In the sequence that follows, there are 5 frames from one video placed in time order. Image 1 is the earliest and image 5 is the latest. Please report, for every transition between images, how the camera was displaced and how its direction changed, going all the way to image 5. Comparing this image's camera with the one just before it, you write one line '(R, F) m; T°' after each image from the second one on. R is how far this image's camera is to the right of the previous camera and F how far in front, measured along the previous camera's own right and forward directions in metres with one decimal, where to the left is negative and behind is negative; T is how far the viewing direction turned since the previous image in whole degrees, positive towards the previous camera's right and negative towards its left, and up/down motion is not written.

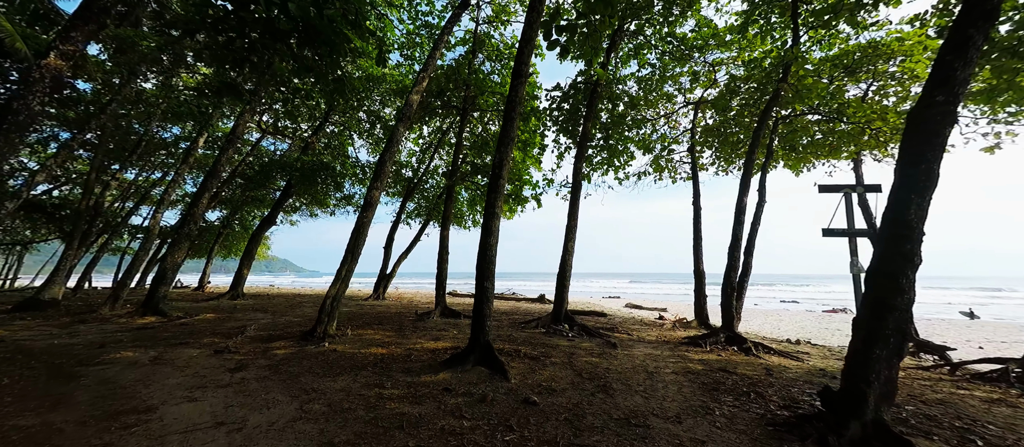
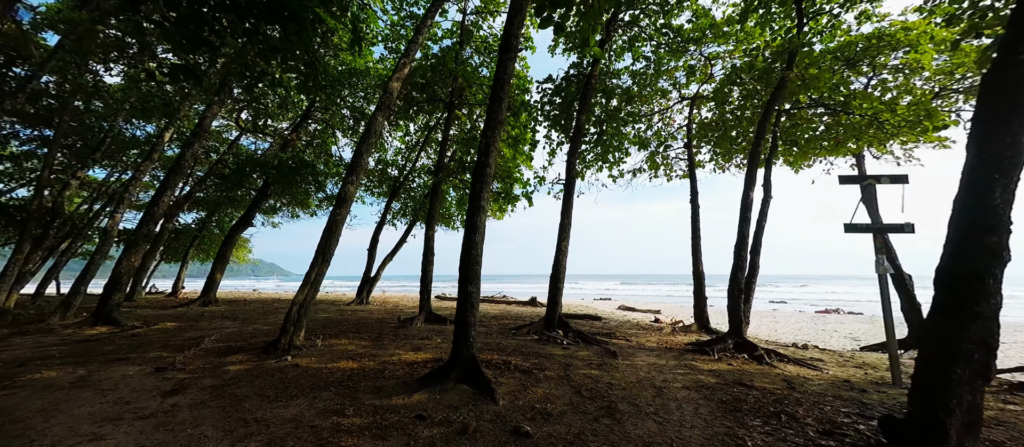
(0.0, +0.6) m; +2°
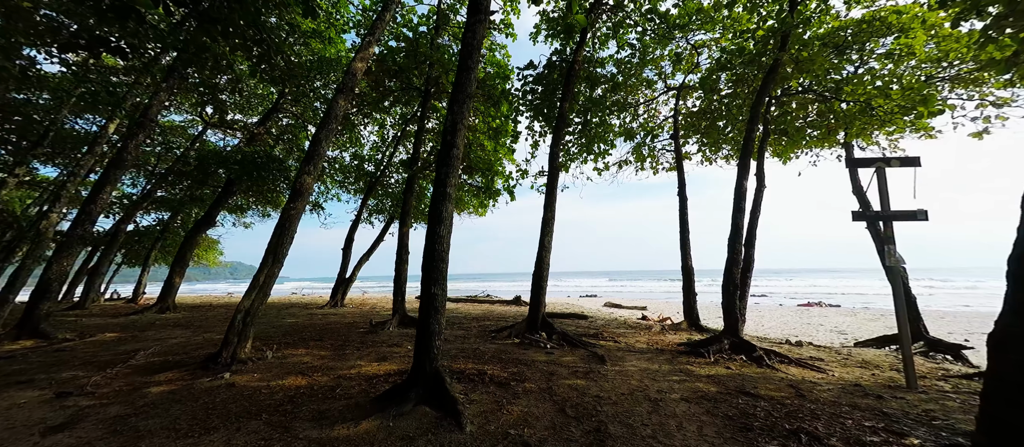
(+0.1, +0.6) m; +2°
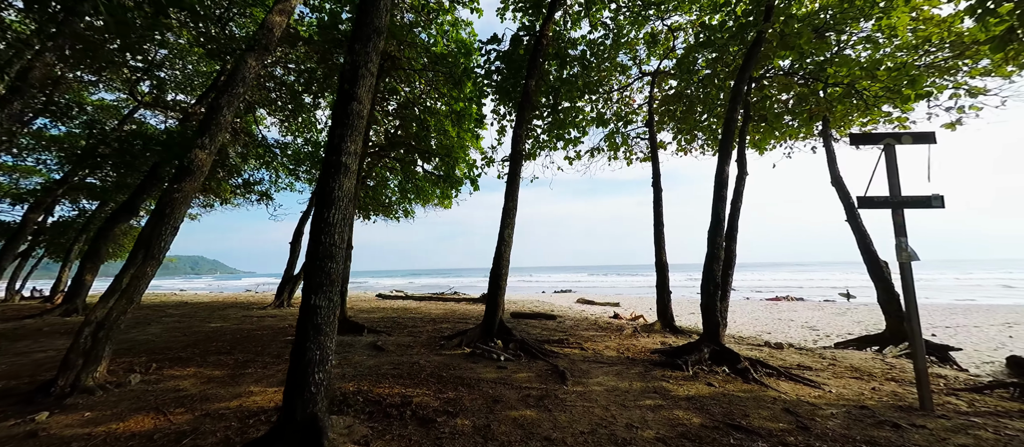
(+0.4, +0.9) m; +4°
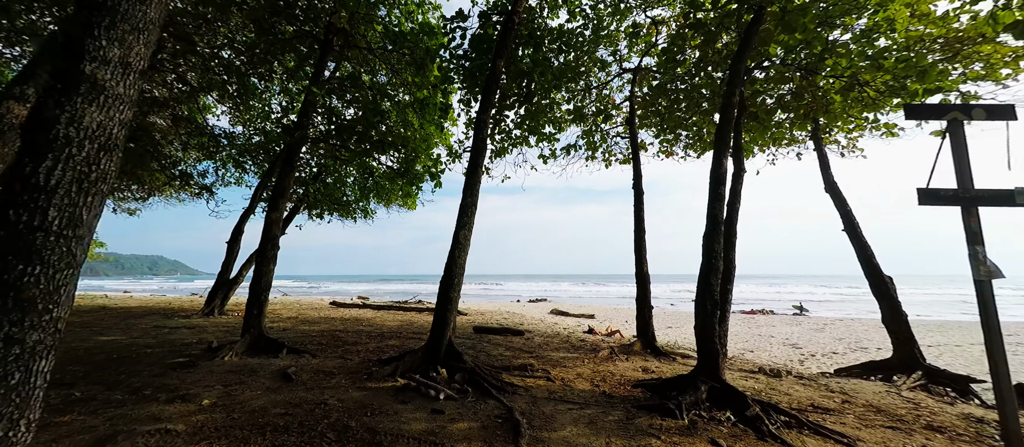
(+0.3, +1.1) m; +4°
